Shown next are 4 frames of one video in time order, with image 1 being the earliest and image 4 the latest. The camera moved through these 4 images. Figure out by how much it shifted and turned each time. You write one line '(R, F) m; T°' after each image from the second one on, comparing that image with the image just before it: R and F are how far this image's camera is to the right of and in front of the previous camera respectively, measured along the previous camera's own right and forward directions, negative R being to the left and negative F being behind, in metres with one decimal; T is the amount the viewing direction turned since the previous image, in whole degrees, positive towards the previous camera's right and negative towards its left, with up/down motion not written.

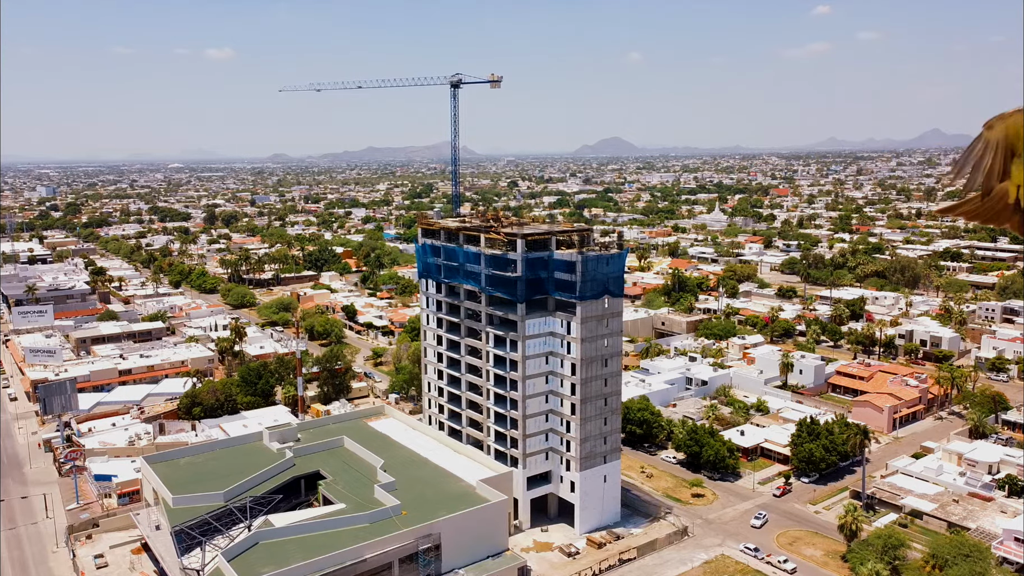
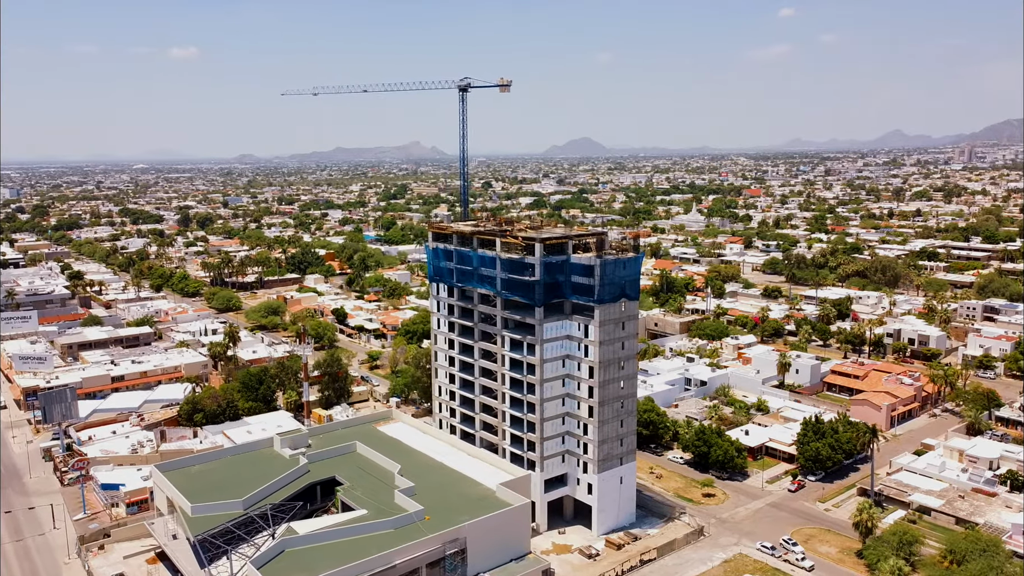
(-2.4, -0.1) m; +2°
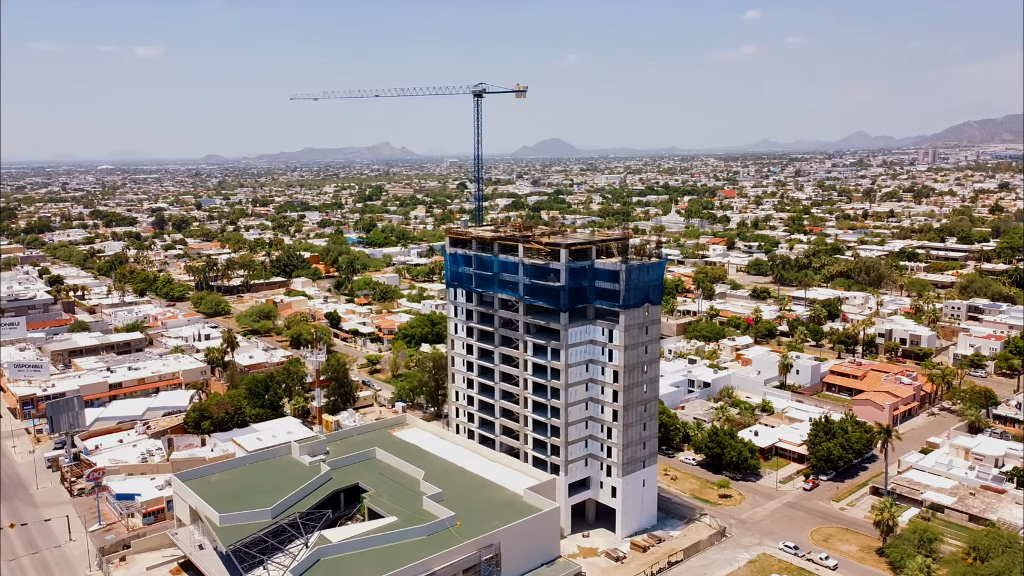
(-2.8, -0.2) m; +2°
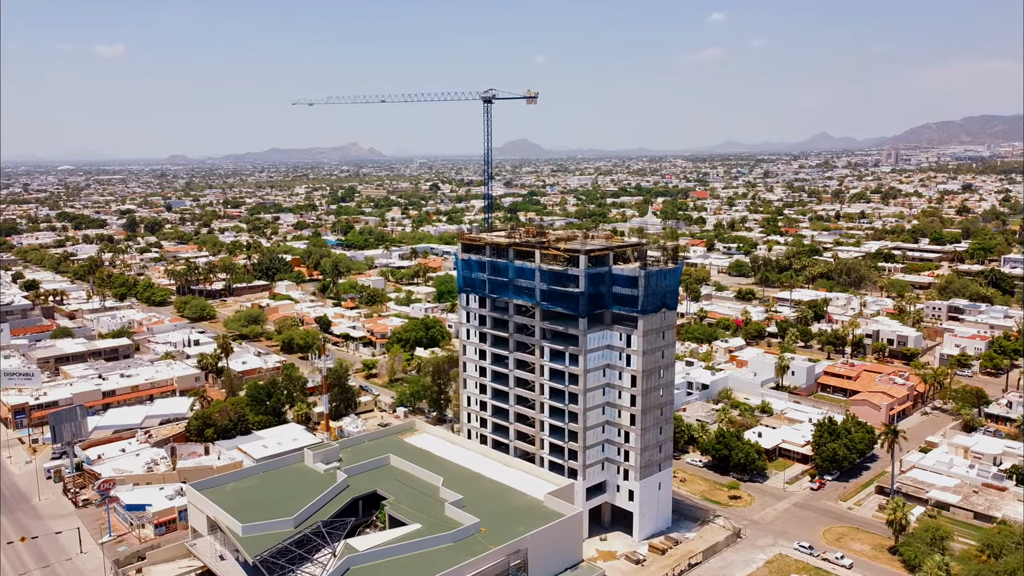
(-2.6, -0.2) m; +2°
